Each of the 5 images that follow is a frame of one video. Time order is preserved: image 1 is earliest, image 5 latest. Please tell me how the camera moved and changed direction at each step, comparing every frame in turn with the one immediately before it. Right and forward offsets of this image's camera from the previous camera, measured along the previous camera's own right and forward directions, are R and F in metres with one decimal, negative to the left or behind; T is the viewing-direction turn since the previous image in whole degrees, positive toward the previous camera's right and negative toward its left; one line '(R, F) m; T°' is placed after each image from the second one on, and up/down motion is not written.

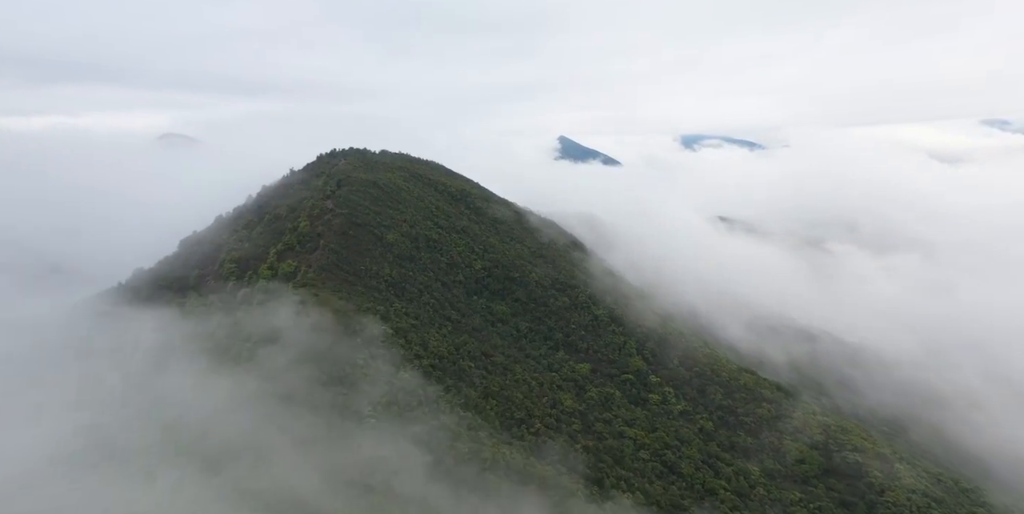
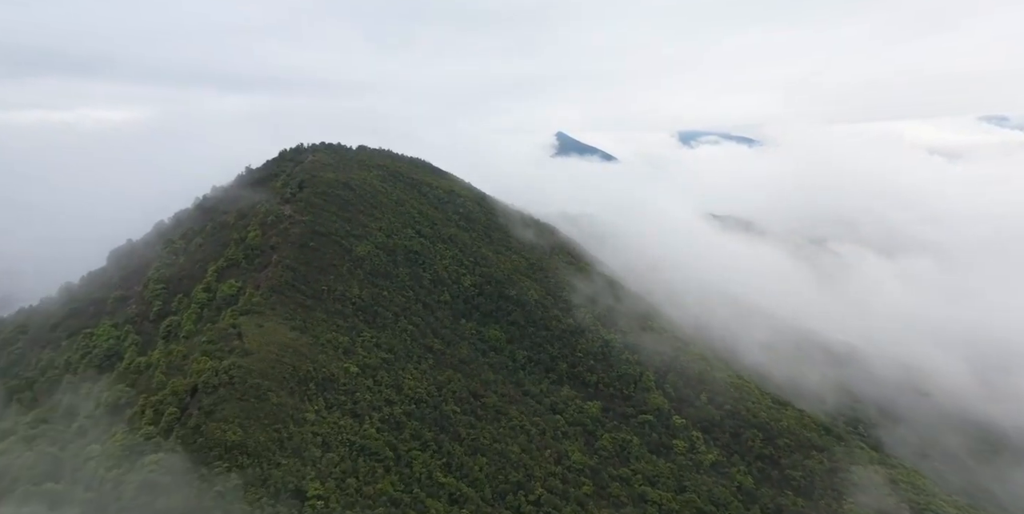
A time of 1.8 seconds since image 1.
(+0.3, +10.4) m; 0°
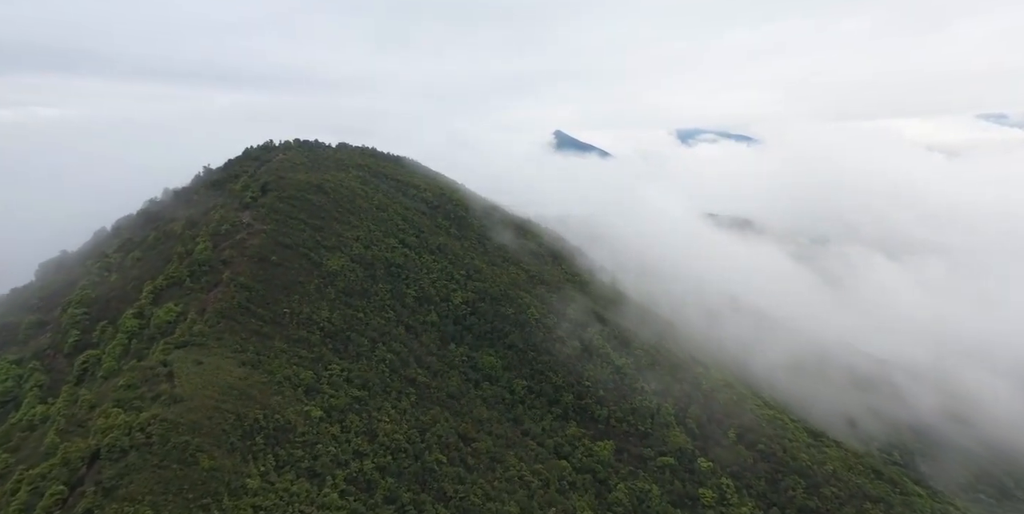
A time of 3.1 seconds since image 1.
(+0.2, +7.5) m; 0°
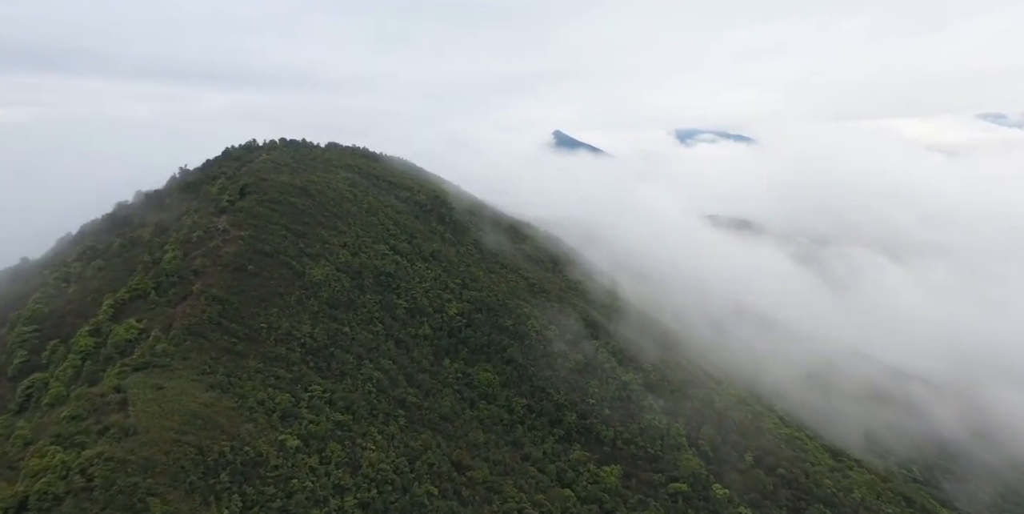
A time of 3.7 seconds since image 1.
(+0.1, +3.5) m; 0°
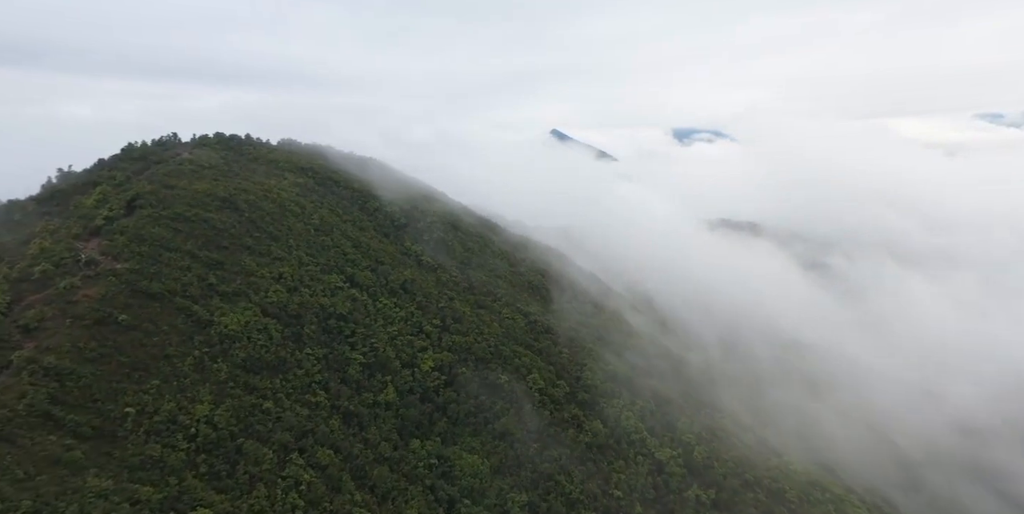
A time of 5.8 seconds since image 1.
(+0.2, +12.4) m; 0°
